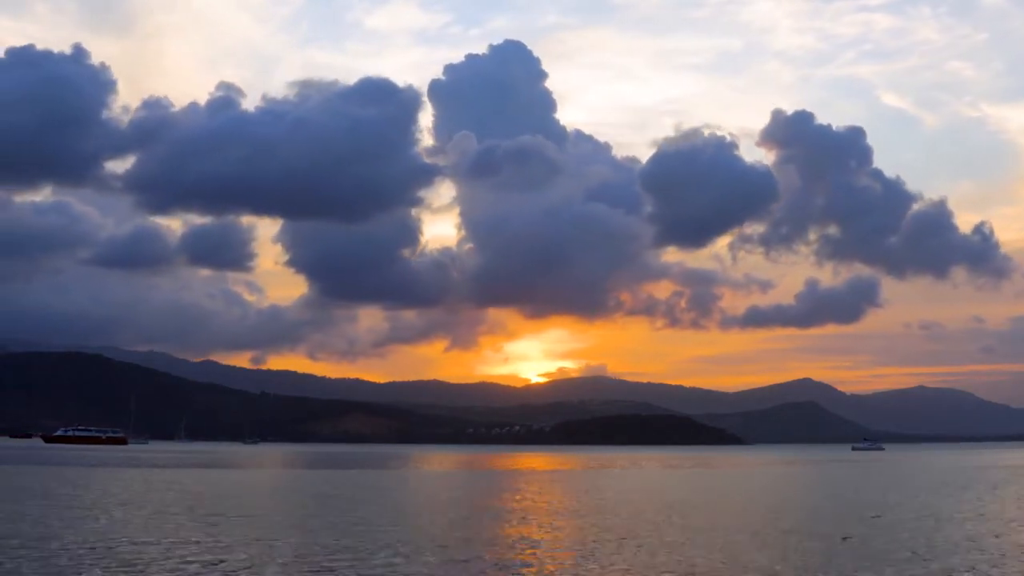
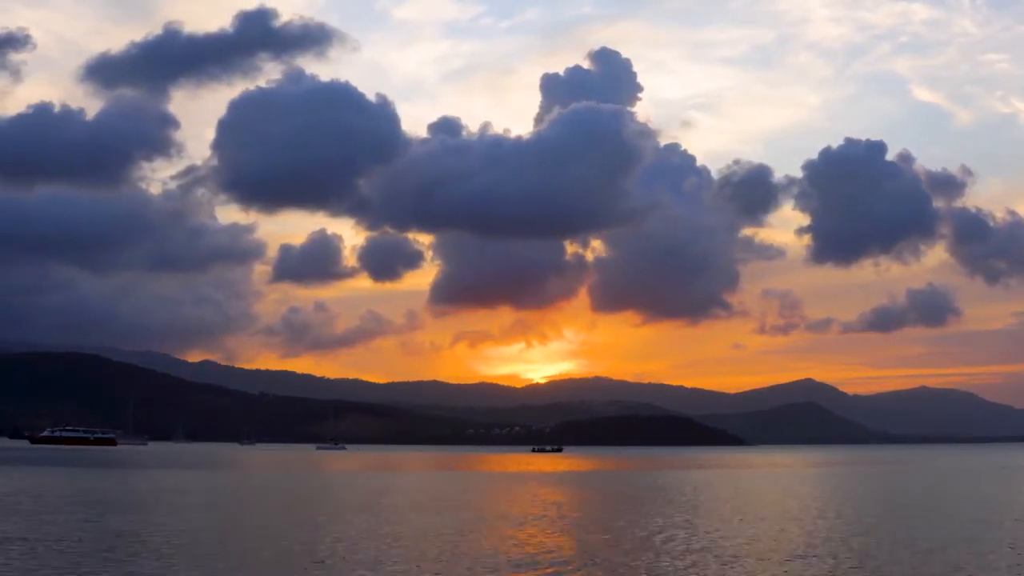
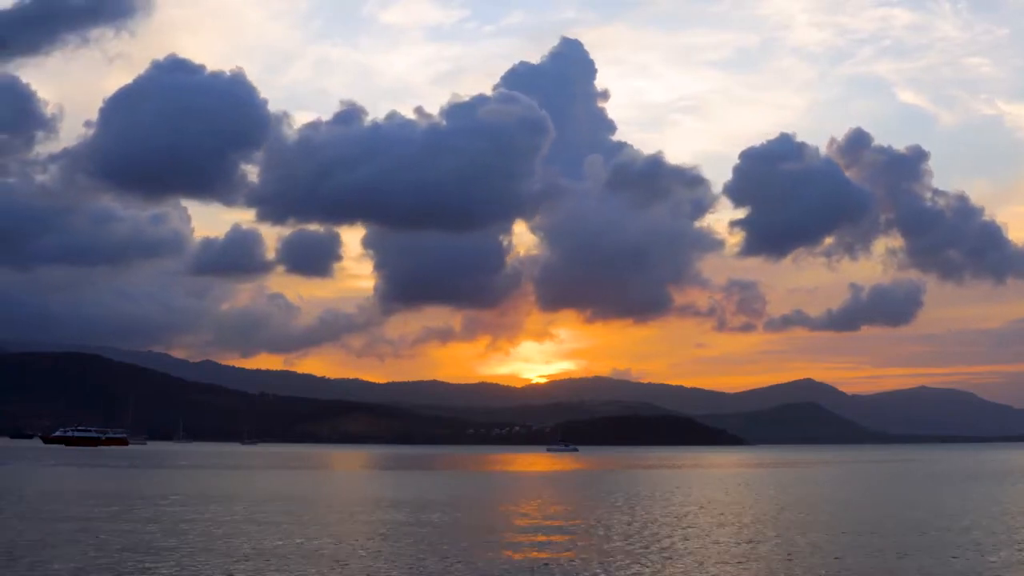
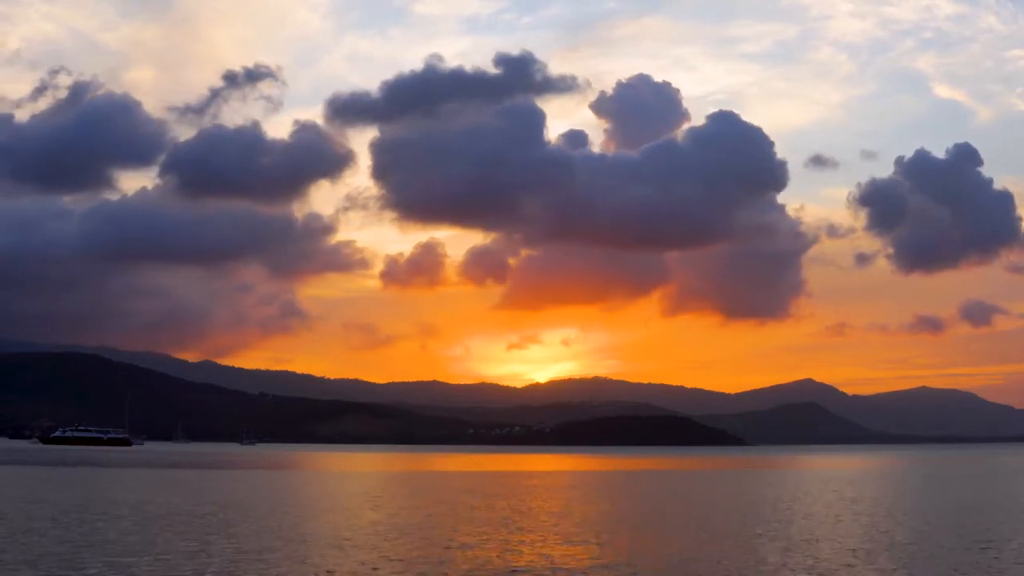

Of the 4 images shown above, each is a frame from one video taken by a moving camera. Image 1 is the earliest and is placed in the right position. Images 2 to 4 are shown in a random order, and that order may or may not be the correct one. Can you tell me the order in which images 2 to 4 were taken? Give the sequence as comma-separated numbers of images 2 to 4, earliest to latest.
3, 2, 4
